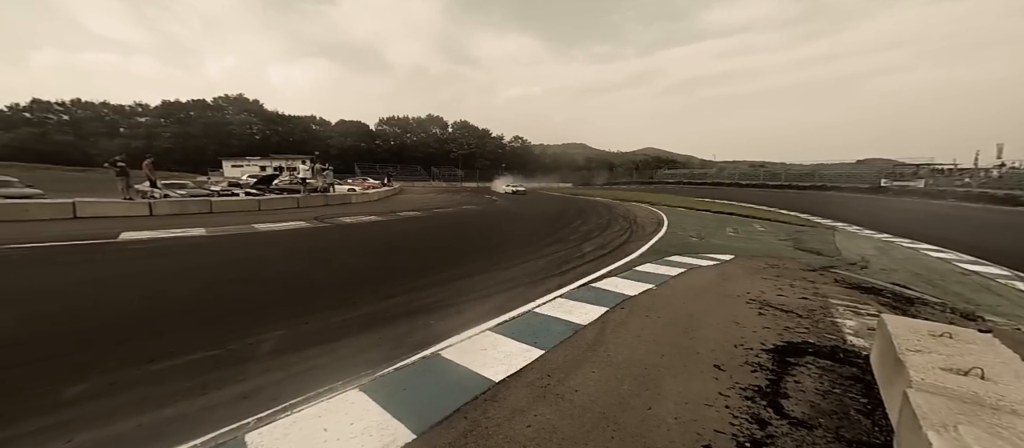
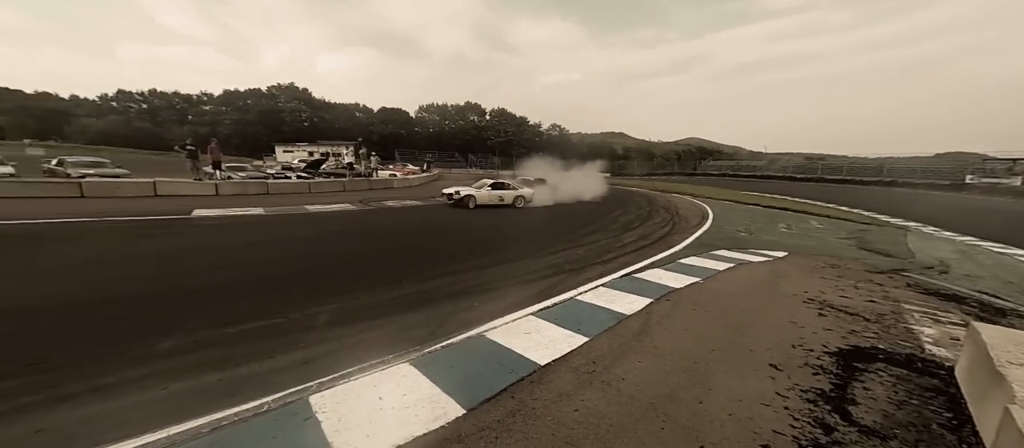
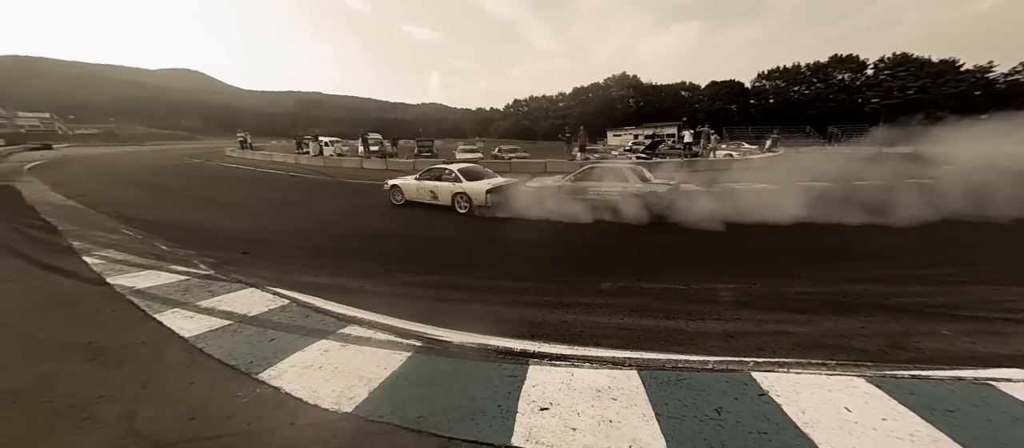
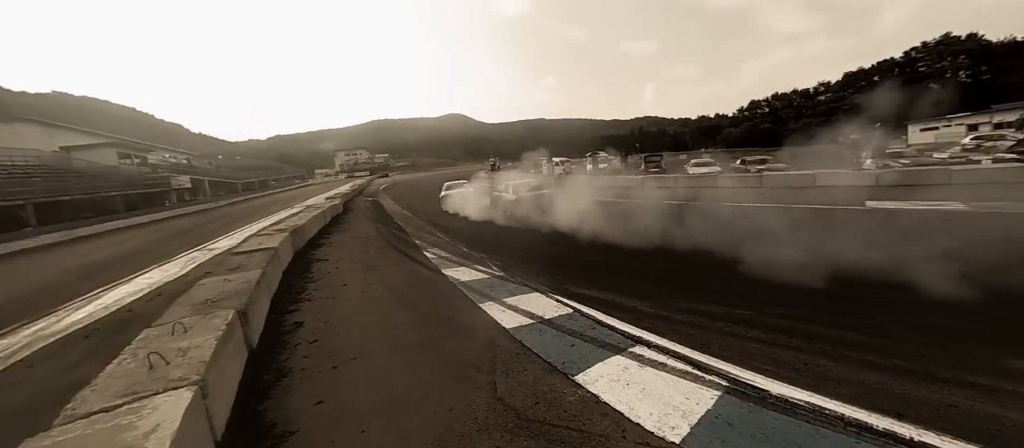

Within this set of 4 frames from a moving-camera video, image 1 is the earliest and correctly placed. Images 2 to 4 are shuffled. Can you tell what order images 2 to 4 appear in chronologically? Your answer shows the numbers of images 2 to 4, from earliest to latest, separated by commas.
2, 3, 4
